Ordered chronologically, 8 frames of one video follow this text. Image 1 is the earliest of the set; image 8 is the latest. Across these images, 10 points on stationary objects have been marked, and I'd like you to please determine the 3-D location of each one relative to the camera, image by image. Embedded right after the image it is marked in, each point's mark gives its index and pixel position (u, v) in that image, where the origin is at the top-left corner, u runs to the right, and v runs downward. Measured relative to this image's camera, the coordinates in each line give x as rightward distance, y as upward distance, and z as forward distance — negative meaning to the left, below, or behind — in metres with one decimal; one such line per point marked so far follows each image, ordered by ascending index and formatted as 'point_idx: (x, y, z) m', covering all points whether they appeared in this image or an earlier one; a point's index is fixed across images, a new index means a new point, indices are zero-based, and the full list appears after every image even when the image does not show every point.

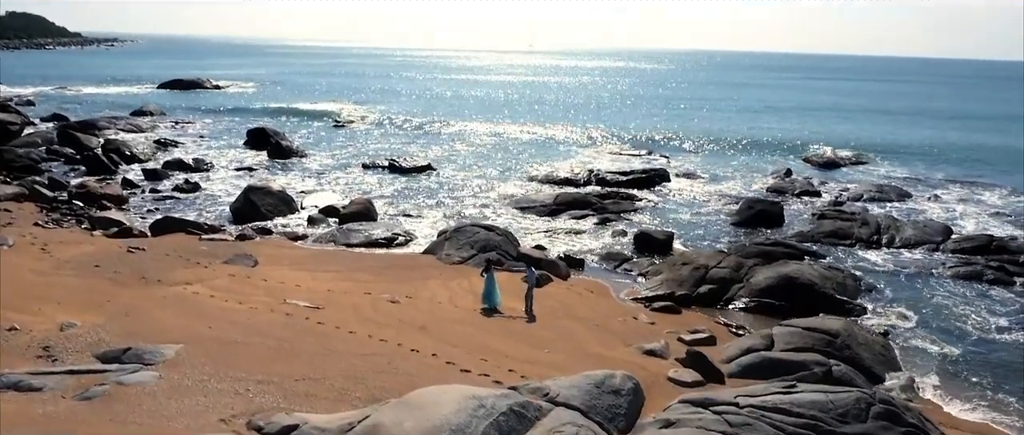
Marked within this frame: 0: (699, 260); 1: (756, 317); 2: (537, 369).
0: (+4.4, -1.0, +18.3) m
1: (+5.2, -2.1, +16.7) m
2: (+0.4, -2.3, +12.0) m
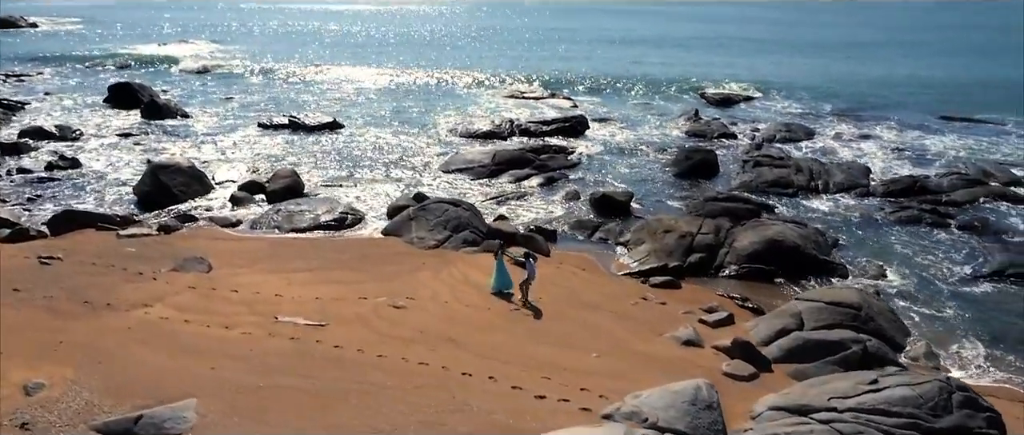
0: (+3.9, -0.2, +18.0) m
1: (+5.0, -1.4, +16.7) m
2: (+1.4, -2.4, +11.1) m
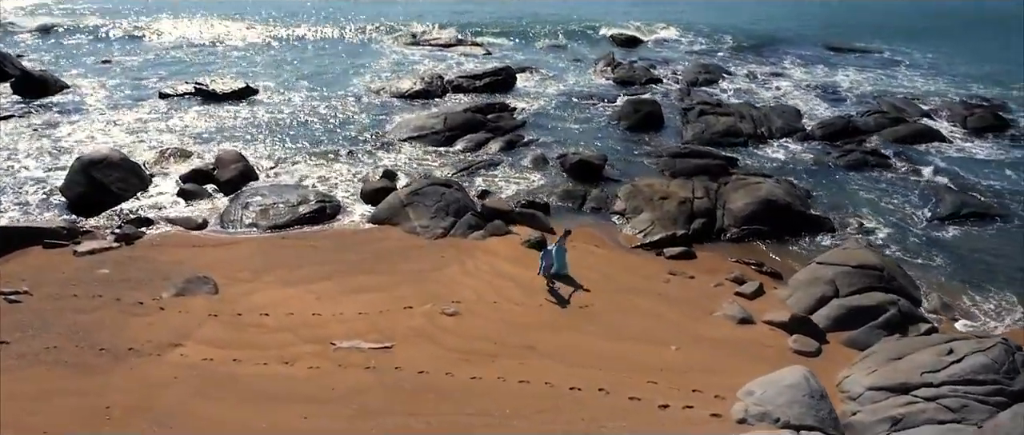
0: (+3.8, +0.6, +18.1) m
1: (+5.3, -0.6, +17.2) m
2: (+2.8, -2.3, +11.2) m
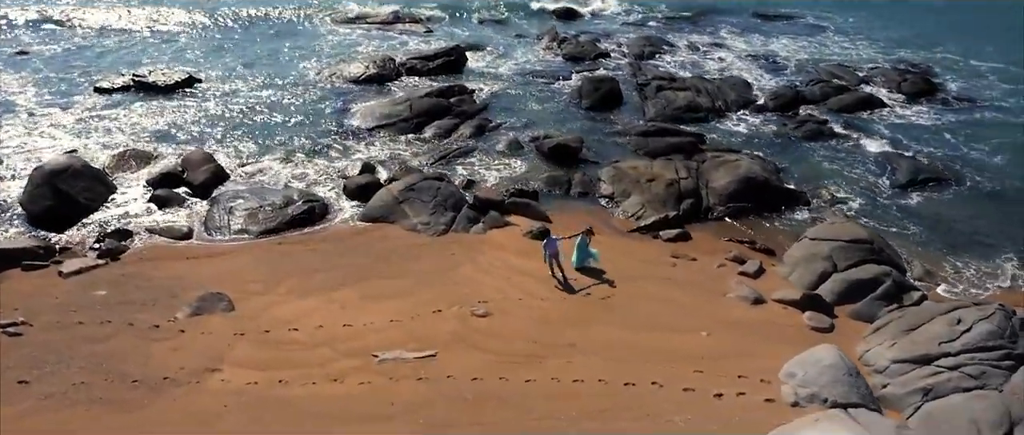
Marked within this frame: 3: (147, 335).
0: (+3.5, +1.0, +18.6) m
1: (+5.2, -0.1, +17.9) m
2: (+3.5, -2.2, +11.7) m
3: (-5.7, -1.8, +12.2) m
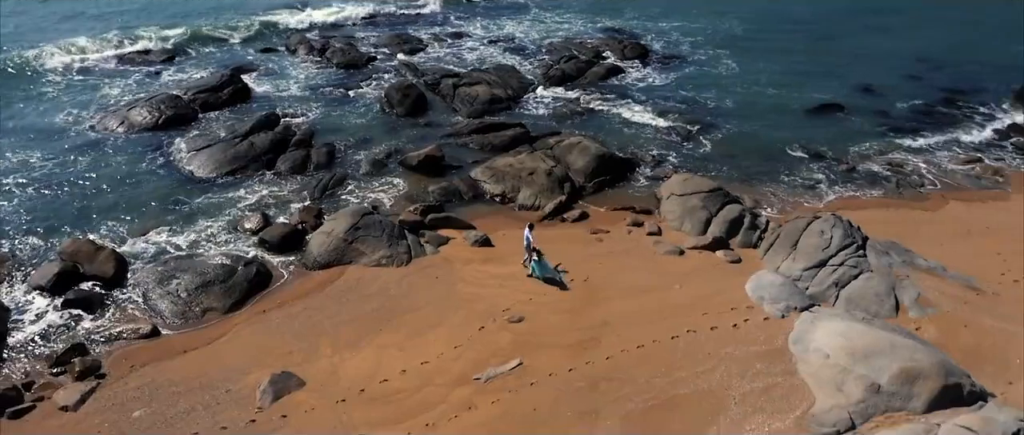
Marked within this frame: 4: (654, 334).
0: (+0.6, +1.4, +21.7) m
1: (+2.6, +0.7, +21.8) m
2: (+4.3, -1.7, +15.8) m
3: (-4.0, -3.3, +12.3) m
4: (+2.6, -2.2, +14.6) m
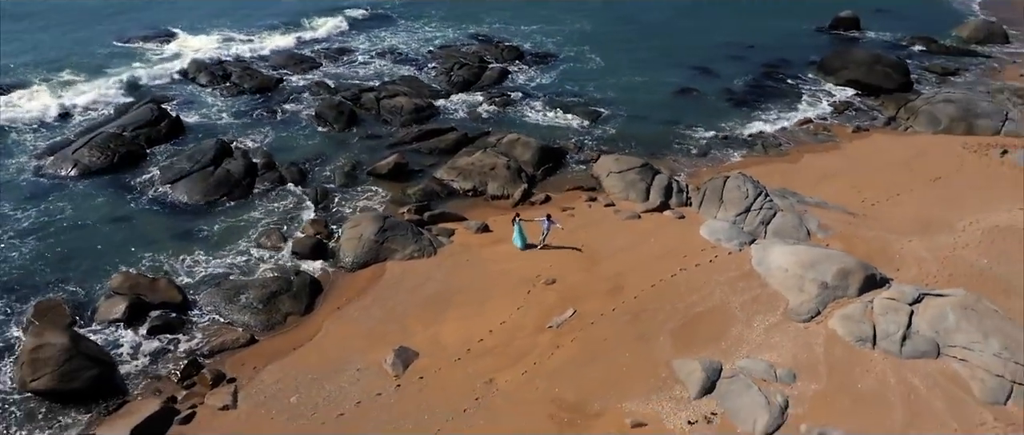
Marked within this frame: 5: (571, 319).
0: (-0.6, +1.8, +25.5) m
1: (+1.4, +1.3, +26.2) m
2: (+4.8, -0.7, +20.8) m
3: (-2.1, -3.4, +15.4) m
4: (+3.5, -1.4, +19.2) m
5: (+1.3, -2.3, +17.5) m
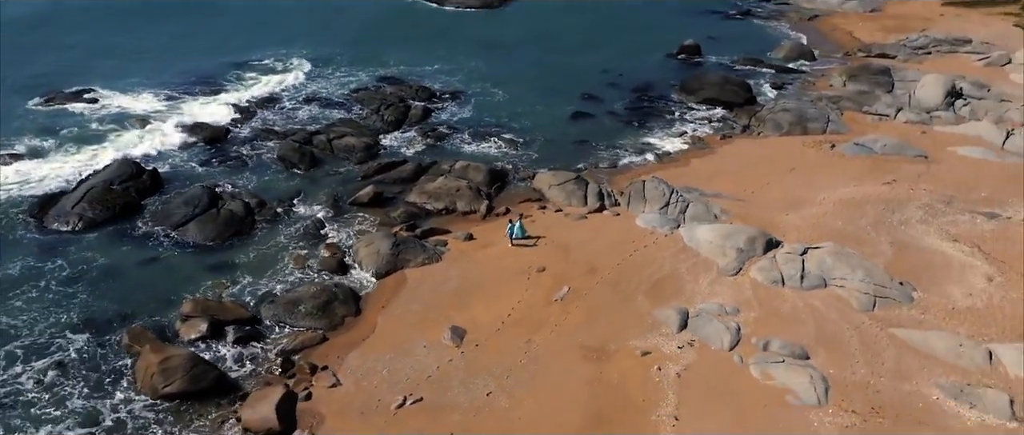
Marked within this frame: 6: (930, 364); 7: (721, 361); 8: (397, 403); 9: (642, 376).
0: (-2.2, +1.3, +30.7) m
1: (-0.3, +0.9, +31.8) m
2: (+4.3, -0.5, +27.1) m
3: (-1.1, -3.6, +20.3) m
4: (+3.4, -1.3, +25.3) m
5: (+1.7, -2.3, +23.2) m
6: (+10.5, -3.7, +19.8) m
7: (+5.3, -3.6, +20.0) m
8: (-2.7, -4.4, +18.8) m
9: (+3.2, -3.9, +19.5) m
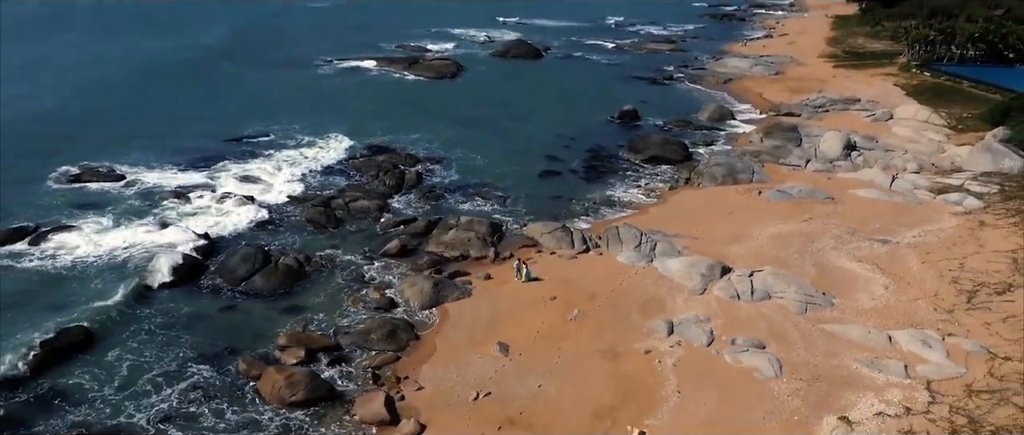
0: (-2.1, -0.9, +37.4) m
1: (-0.4, -1.2, +38.6) m
2: (+4.7, -2.2, +34.3) m
3: (+0.1, -5.0, +26.8) m
4: (+4.1, -2.8, +32.4) m
5: (+2.6, -3.7, +30.0) m
6: (+11.8, -4.5, +27.5) m
7: (+6.6, -4.7, +27.1) m
8: (-1.3, -5.7, +25.0) m
9: (+4.6, -5.0, +26.4) m
